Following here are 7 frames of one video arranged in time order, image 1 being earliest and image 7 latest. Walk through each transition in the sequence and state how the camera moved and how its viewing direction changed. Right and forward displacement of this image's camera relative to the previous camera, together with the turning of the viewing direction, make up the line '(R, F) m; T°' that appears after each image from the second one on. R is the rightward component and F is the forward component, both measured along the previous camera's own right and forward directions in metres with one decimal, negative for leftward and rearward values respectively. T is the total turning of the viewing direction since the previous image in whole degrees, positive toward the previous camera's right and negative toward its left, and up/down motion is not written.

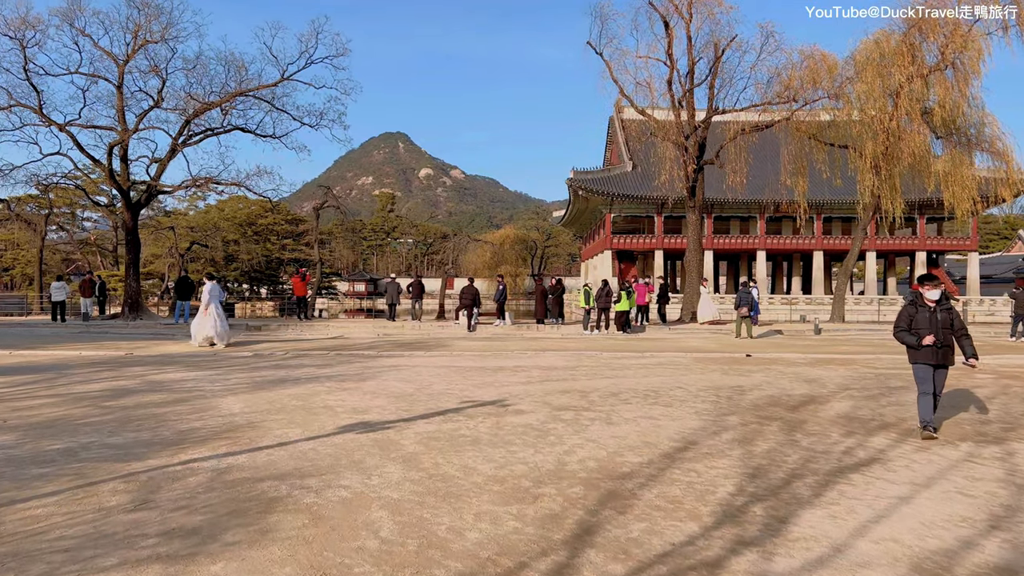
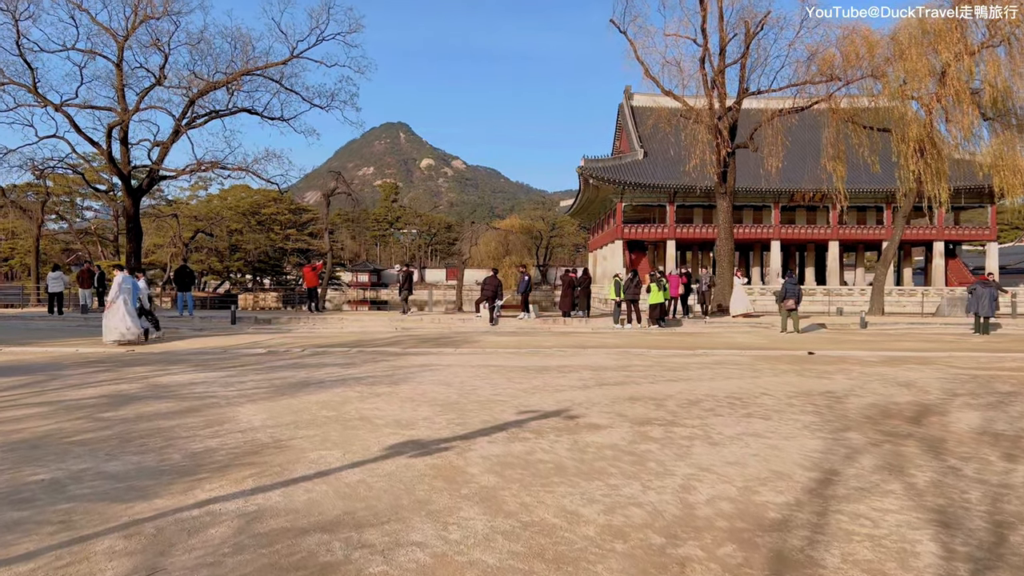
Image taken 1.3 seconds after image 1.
(-0.5, +1.0) m; 0°
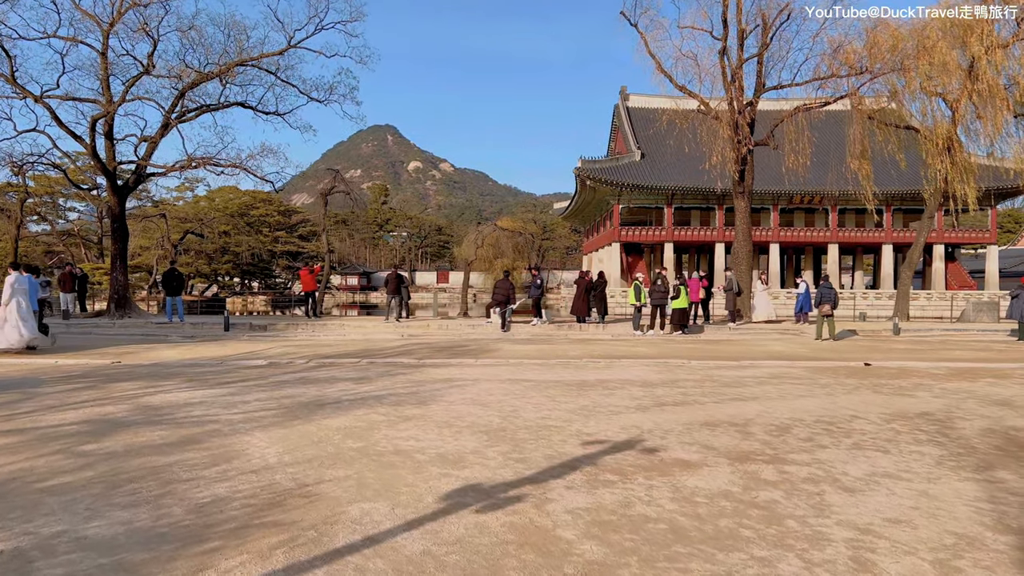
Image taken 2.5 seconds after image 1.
(-0.5, +0.9) m; +1°
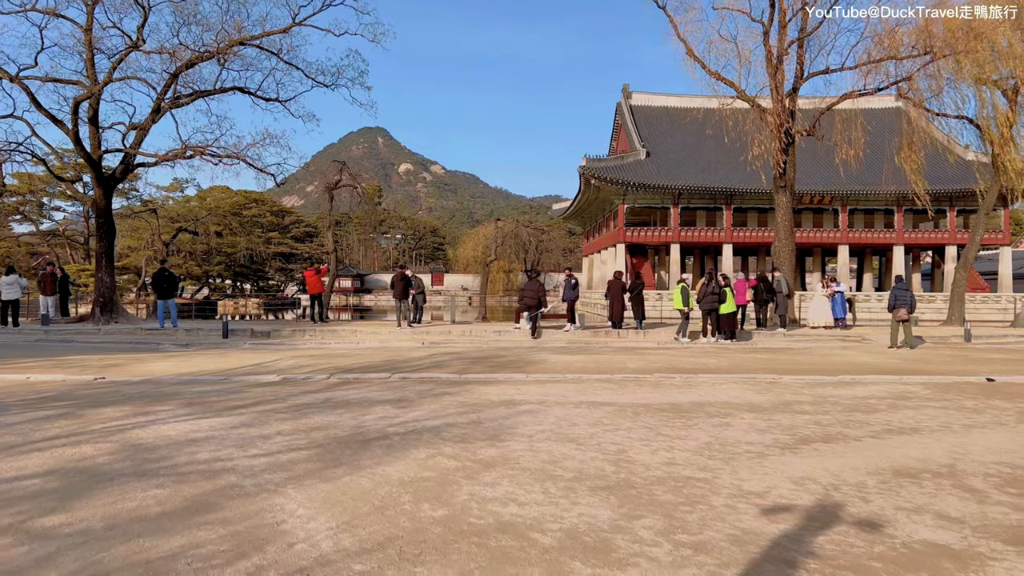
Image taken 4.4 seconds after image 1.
(-0.7, +1.4) m; +1°
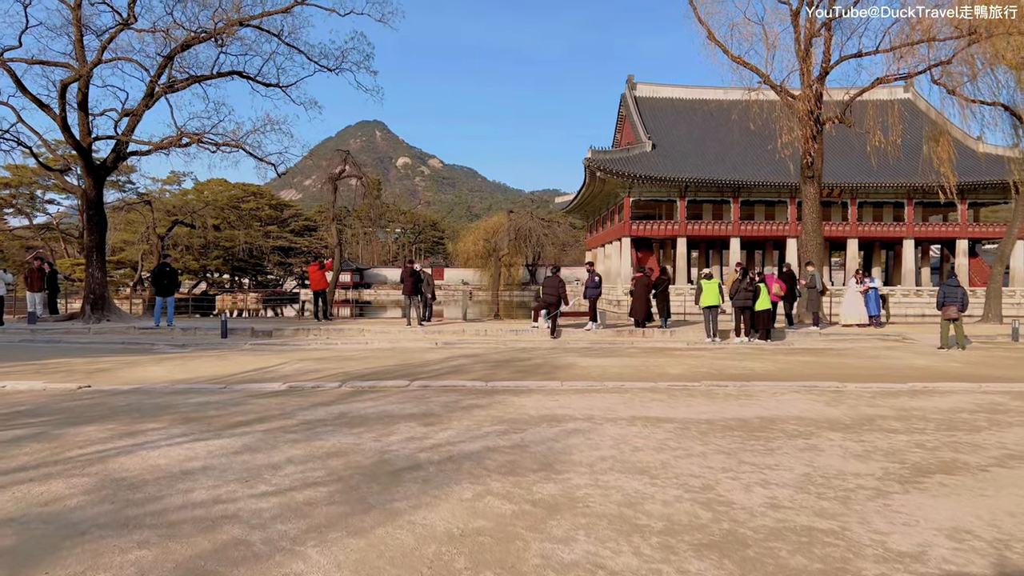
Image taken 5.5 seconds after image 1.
(-0.3, +0.8) m; 0°
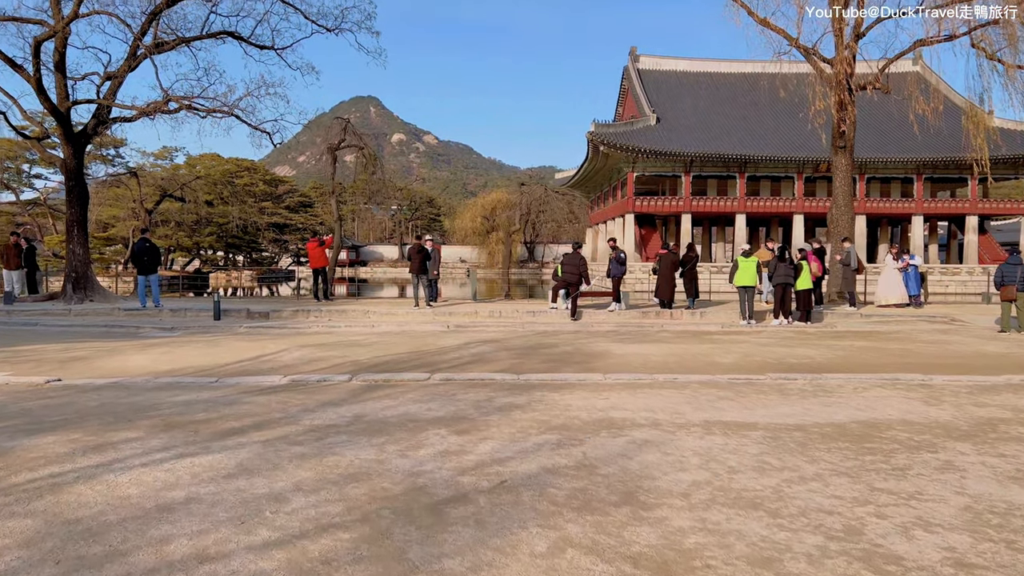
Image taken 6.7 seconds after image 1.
(-0.3, +1.0) m; 0°
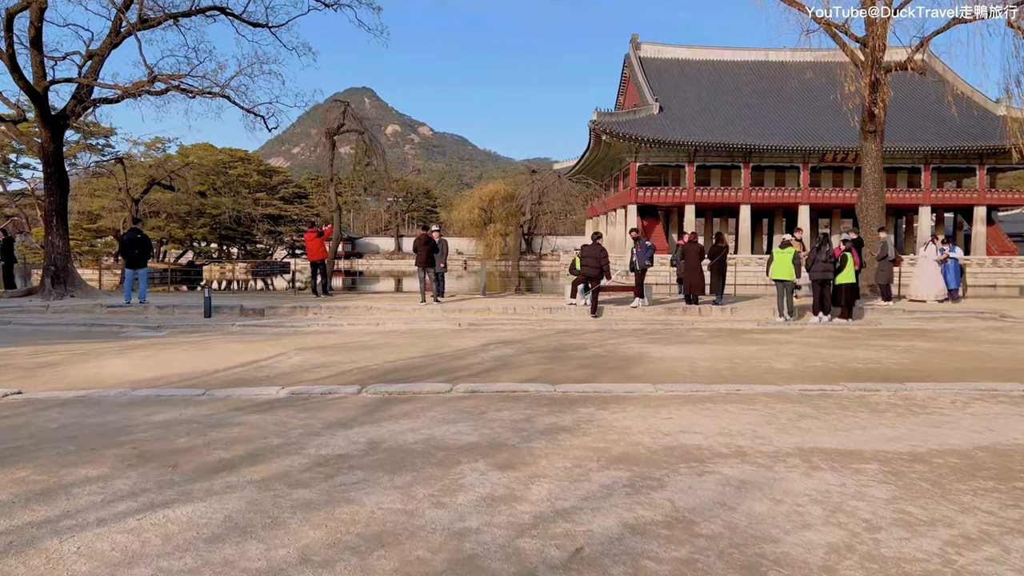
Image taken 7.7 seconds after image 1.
(-0.3, +0.9) m; 0°
